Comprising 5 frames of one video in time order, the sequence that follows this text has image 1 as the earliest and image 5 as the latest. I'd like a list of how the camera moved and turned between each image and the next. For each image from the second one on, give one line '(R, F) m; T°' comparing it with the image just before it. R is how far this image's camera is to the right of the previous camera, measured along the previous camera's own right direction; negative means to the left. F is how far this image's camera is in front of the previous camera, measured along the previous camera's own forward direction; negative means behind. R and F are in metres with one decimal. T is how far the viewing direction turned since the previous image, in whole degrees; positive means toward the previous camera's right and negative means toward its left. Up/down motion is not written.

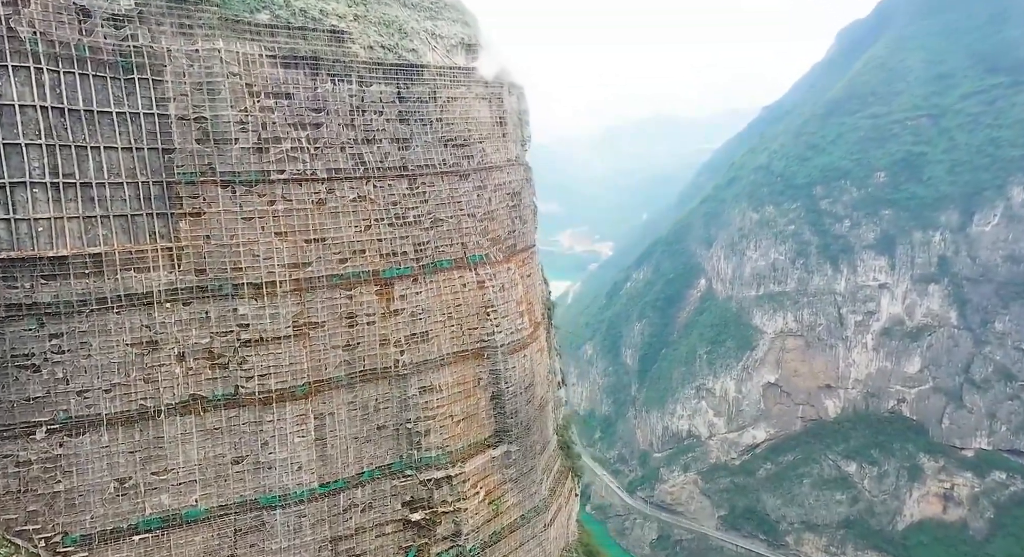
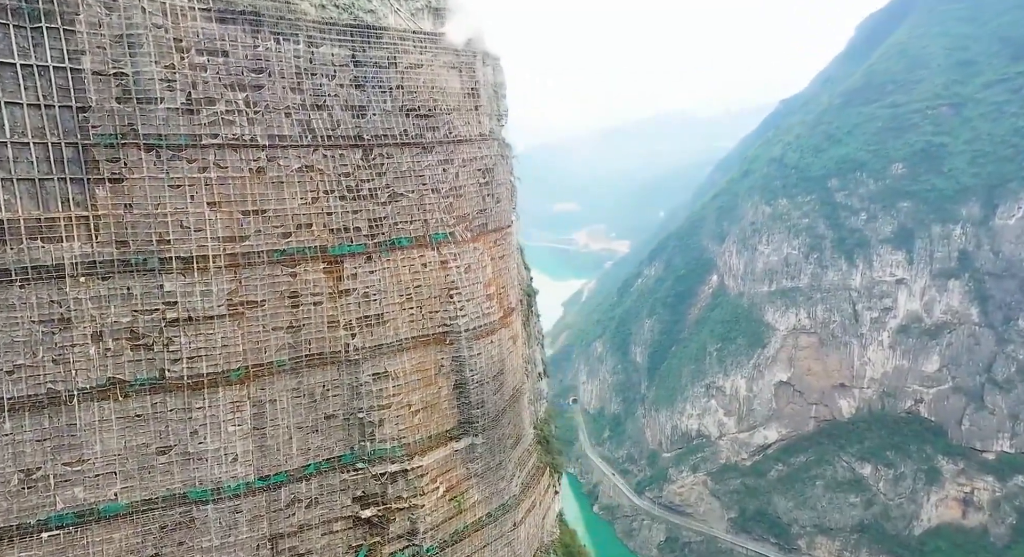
(+0.5, +0.5) m; -1°
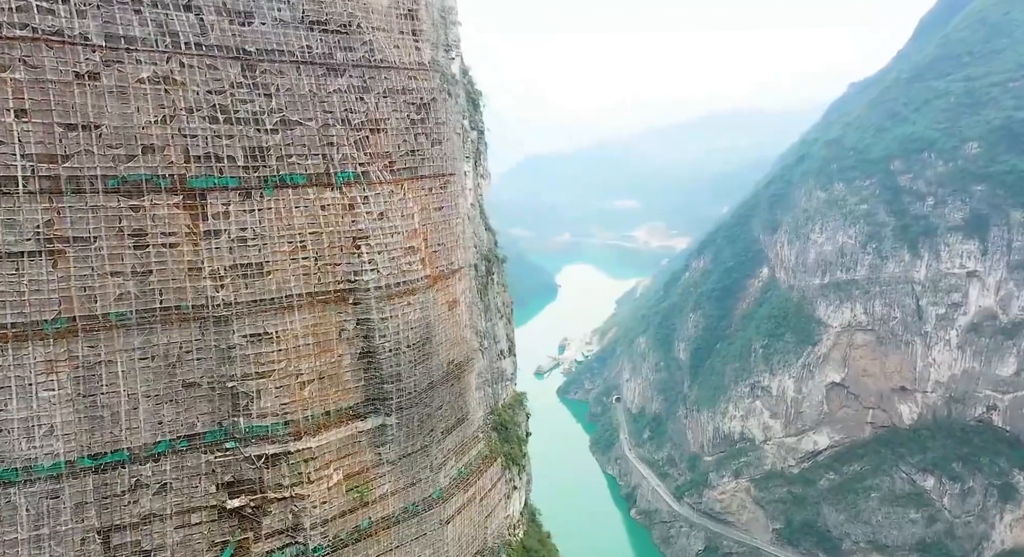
(+1.1, +1.2) m; -5°
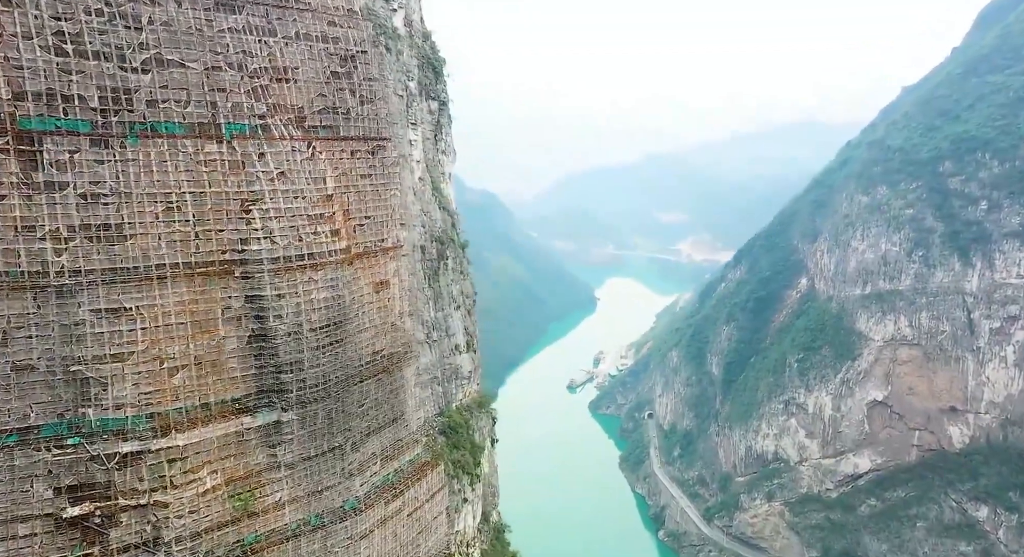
(+0.9, +0.9) m; -4°
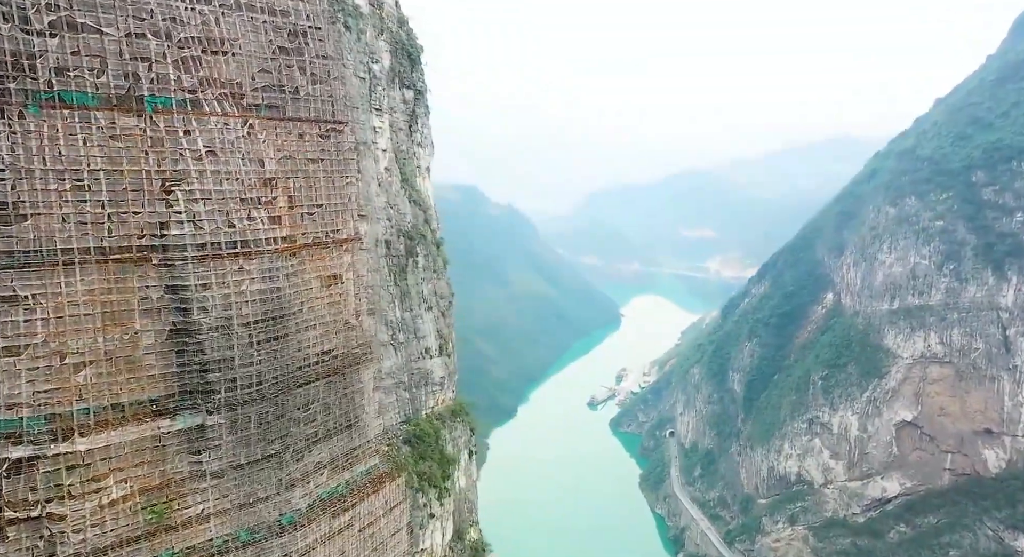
(+0.5, +0.5) m; -2°
